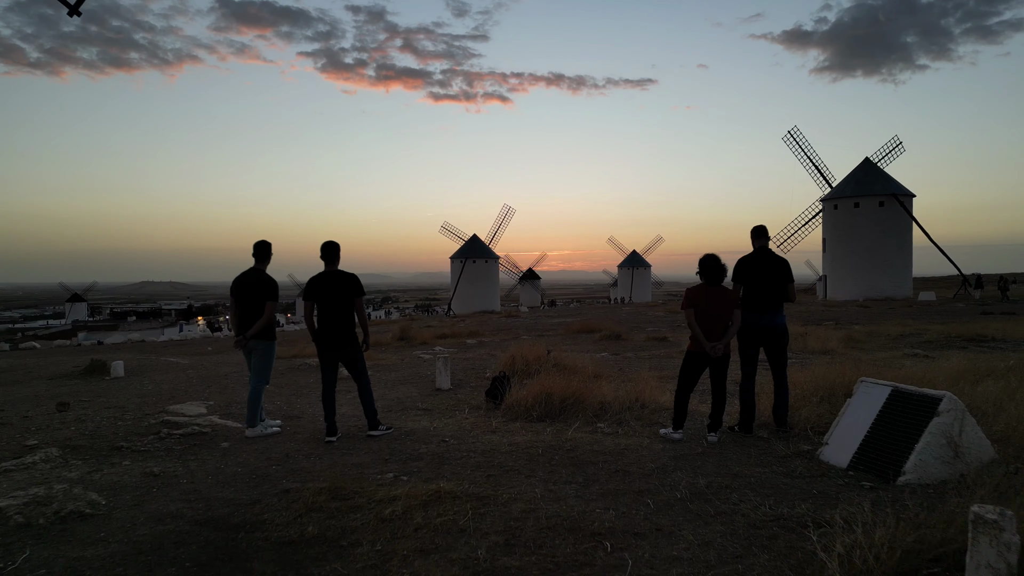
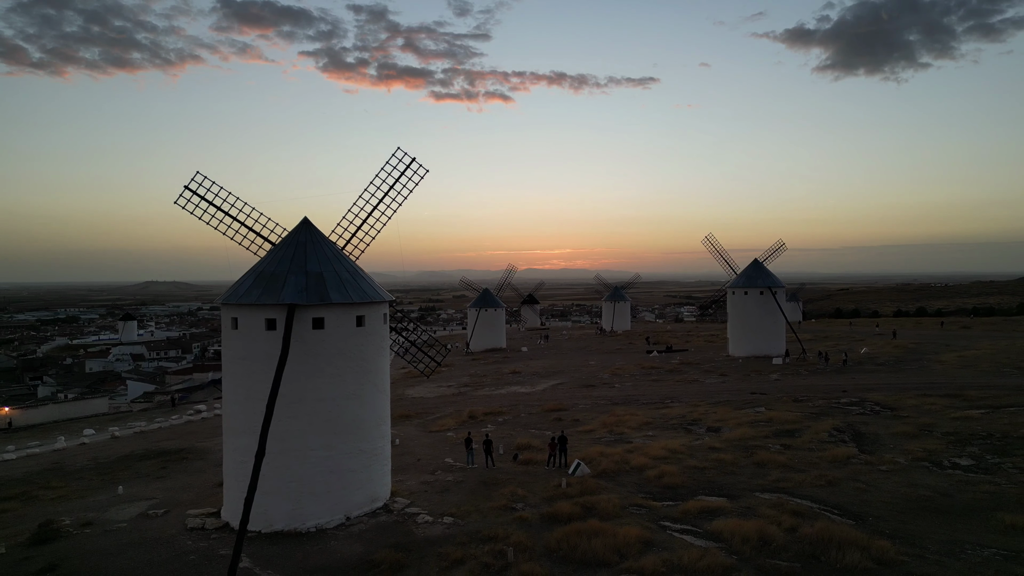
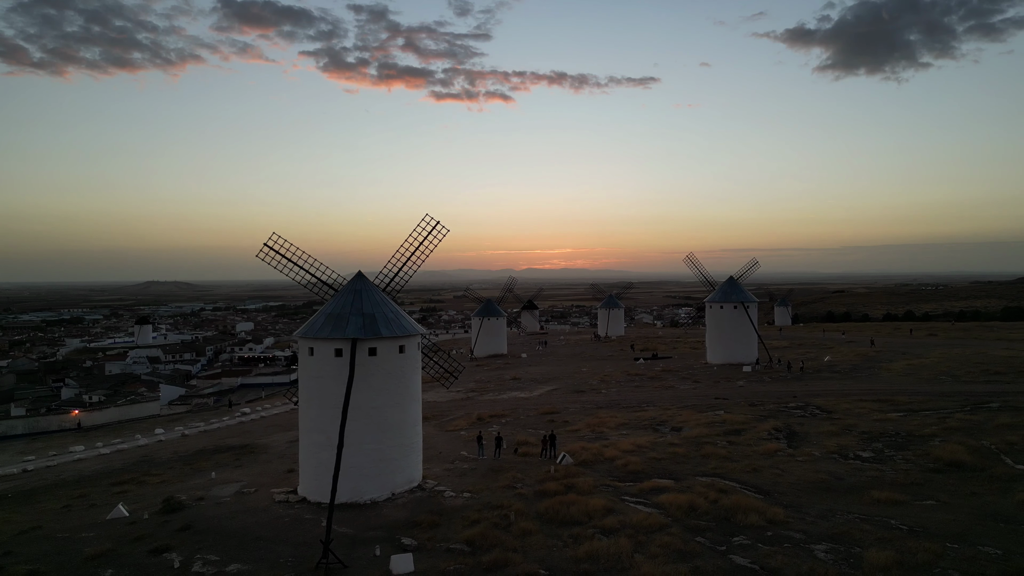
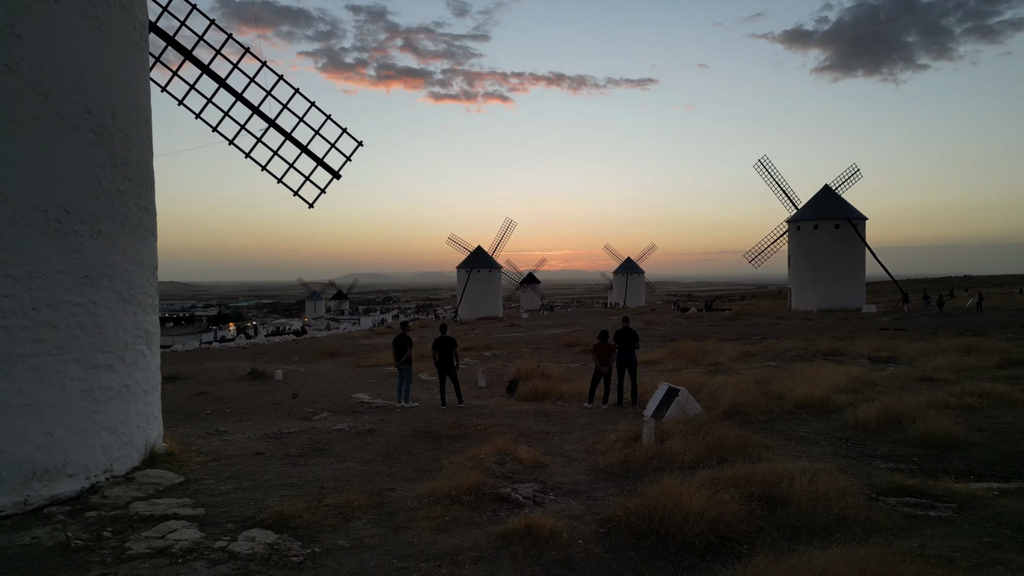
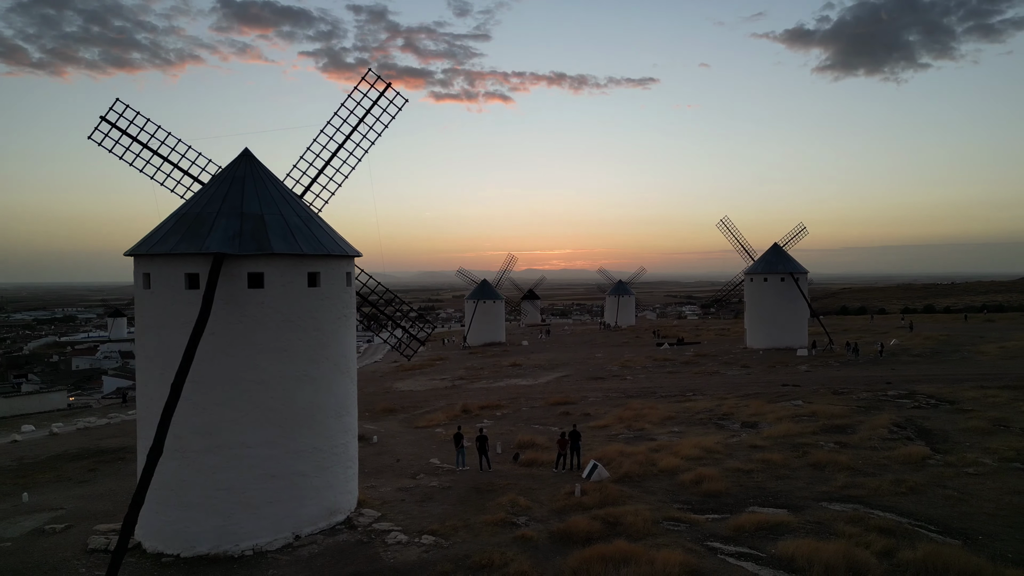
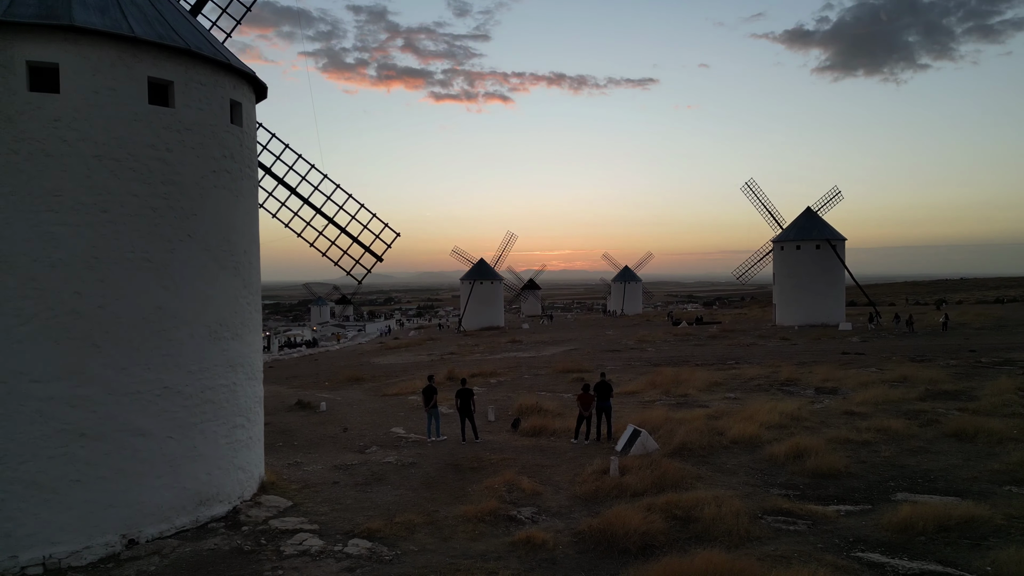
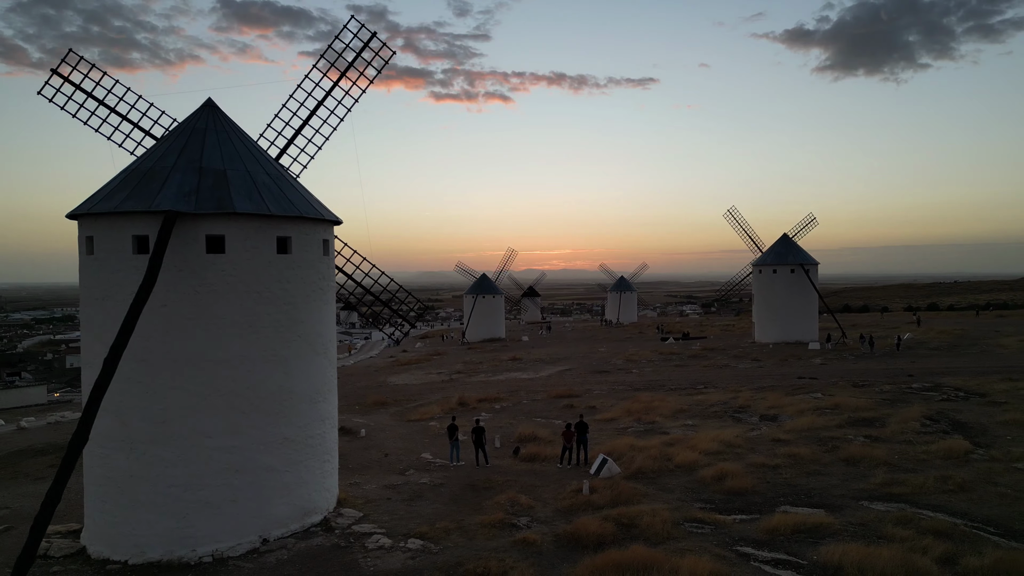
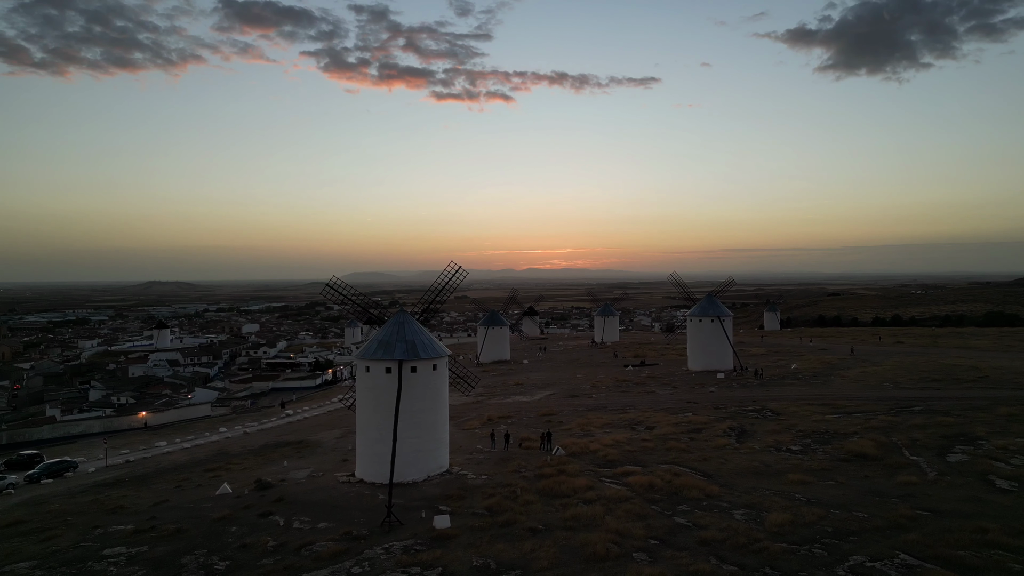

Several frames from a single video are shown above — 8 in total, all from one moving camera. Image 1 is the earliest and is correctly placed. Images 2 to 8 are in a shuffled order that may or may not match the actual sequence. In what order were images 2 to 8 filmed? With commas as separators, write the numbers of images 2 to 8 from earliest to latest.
4, 6, 7, 5, 2, 3, 8
